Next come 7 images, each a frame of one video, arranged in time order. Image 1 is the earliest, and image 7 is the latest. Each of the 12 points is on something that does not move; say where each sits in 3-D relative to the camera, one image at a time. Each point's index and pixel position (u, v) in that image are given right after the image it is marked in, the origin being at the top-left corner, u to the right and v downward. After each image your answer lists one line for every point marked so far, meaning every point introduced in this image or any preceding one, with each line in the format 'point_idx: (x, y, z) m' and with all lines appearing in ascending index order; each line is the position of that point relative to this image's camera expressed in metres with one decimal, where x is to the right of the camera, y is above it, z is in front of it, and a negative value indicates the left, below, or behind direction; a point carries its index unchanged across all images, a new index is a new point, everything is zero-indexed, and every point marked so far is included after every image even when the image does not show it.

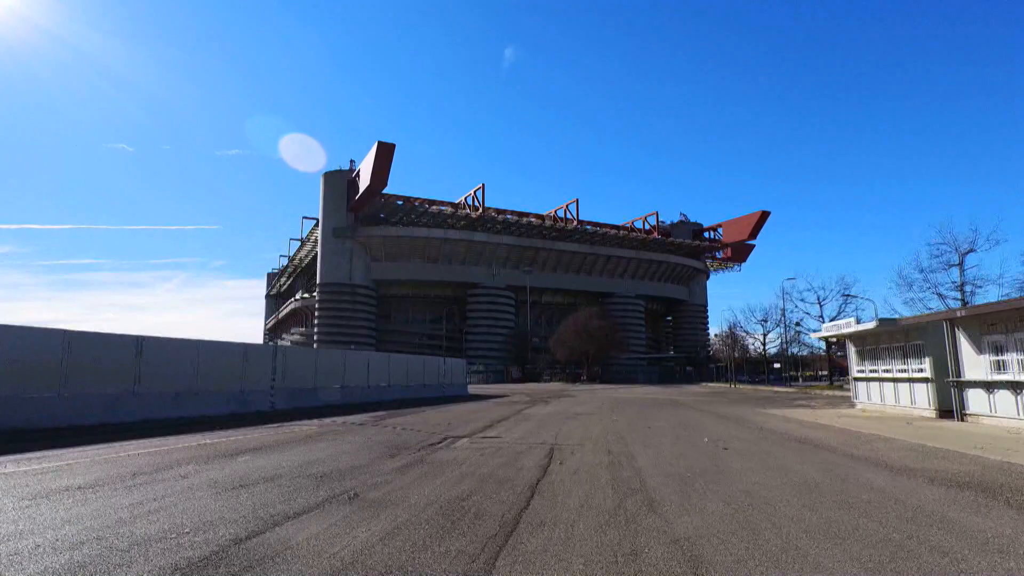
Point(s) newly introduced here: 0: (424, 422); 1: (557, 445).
0: (-2.5, -3.8, +19.7) m
1: (+0.8, -3.0, +13.1) m
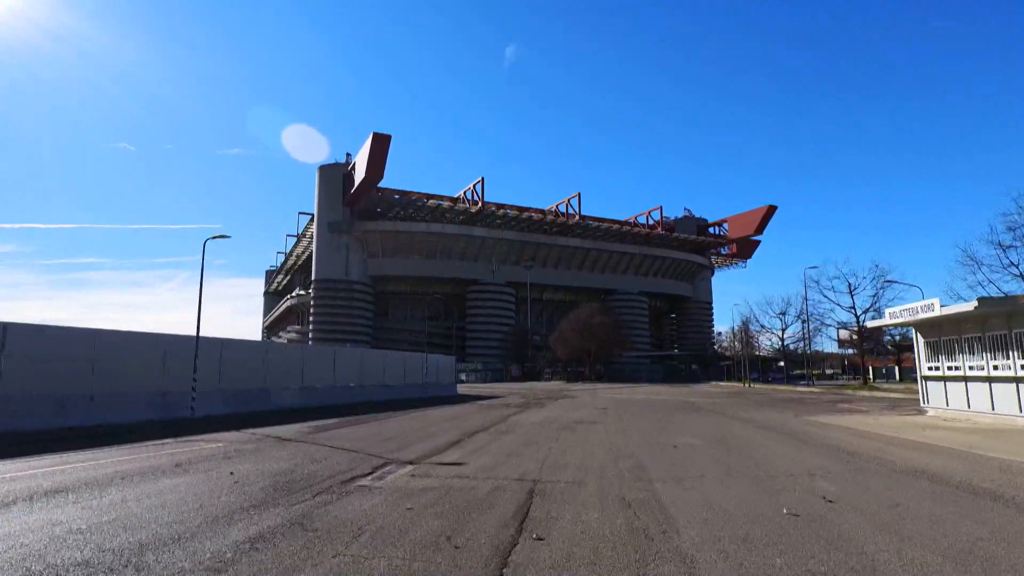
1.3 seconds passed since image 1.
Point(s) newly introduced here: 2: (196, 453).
0: (-3.0, -3.2, +15.0) m
1: (+0.3, -2.3, +8.3) m
2: (-5.4, -2.8, +11.8) m
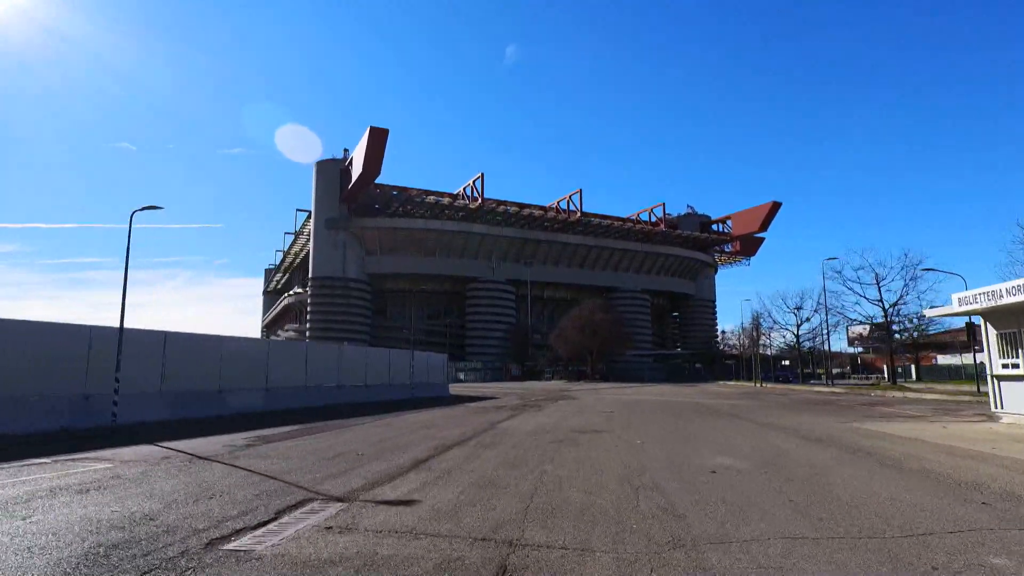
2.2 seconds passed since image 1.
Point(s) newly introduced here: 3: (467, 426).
0: (-3.2, -2.8, +11.8) m
1: (+0.1, -1.9, +5.2) m
2: (-5.6, -2.4, +8.7) m
3: (-1.2, -3.6, +18.3) m
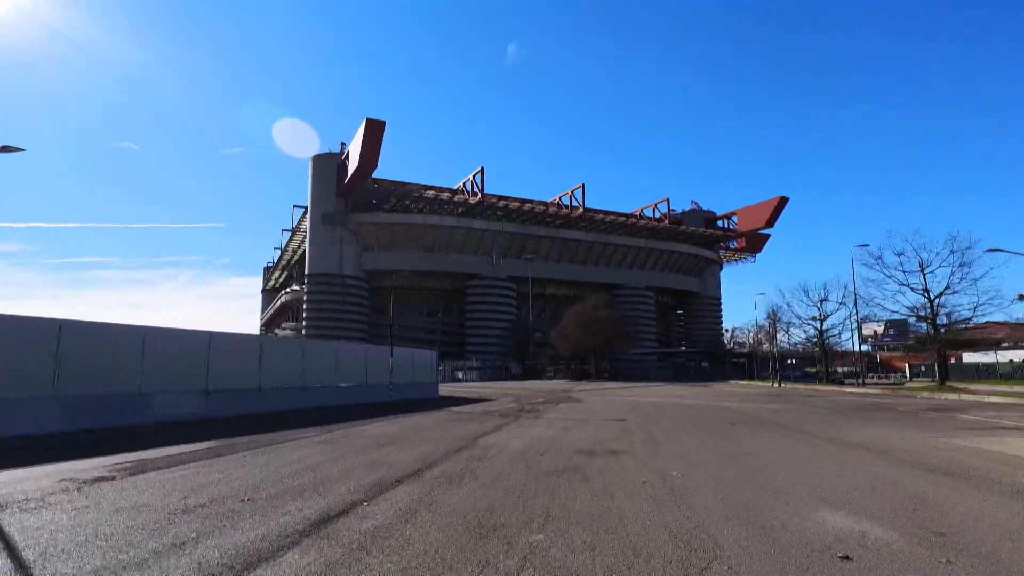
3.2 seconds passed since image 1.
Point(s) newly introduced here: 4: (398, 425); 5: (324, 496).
0: (-3.5, -2.2, +7.7) m
1: (-0.2, -1.4, +1.1) m
2: (-5.9, -1.9, +4.6) m
3: (-1.5, -3.1, +14.2) m
4: (-3.1, -3.6, +18.3) m
5: (-2.0, -2.2, +7.4) m
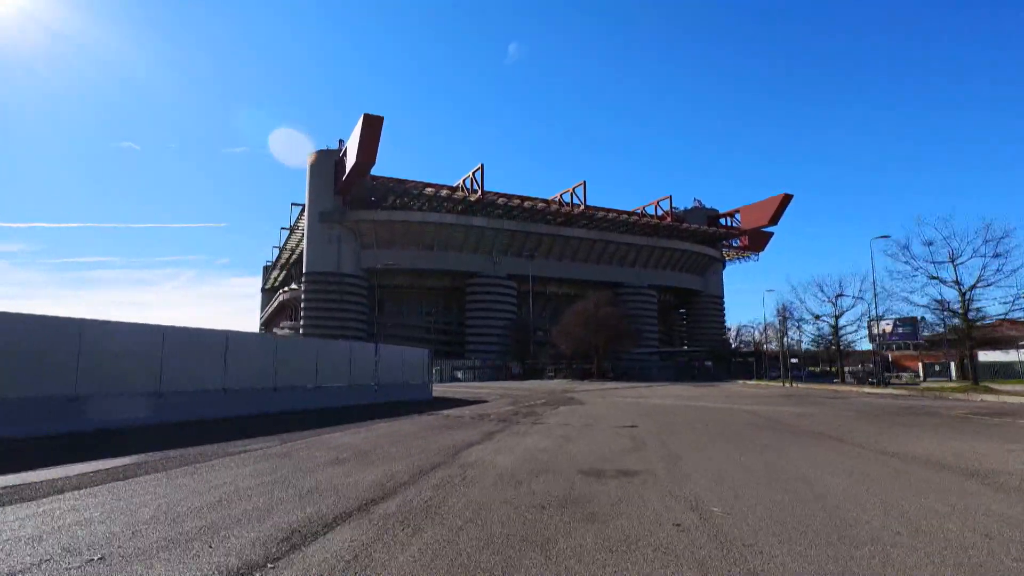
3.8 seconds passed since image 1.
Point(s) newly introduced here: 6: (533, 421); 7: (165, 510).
0: (-3.7, -2.0, +5.4) m
1: (-0.4, -1.1, -1.2) m
2: (-6.1, -1.6, +2.3) m
3: (-1.6, -2.8, +11.9) m
4: (-3.2, -3.3, +16.0) m
5: (-2.2, -1.9, +5.0) m
6: (+0.6, -3.7, +20.0) m
7: (-3.4, -2.1, +6.8) m
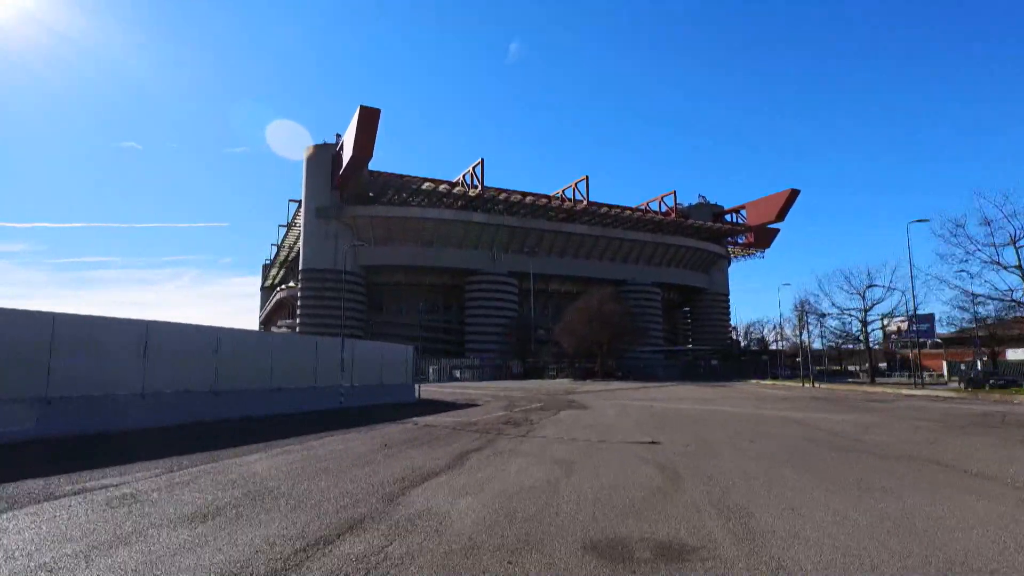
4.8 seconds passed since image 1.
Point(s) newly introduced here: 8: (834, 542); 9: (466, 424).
0: (-4.0, -1.5, +1.6) m
1: (-0.8, -0.7, -5.0) m
2: (-6.4, -1.2, -1.5) m
3: (-1.9, -2.4, +8.1) m
4: (-3.5, -2.8, +12.2) m
5: (-2.5, -1.5, +1.3) m
6: (+0.3, -3.3, +16.2) m
7: (-3.7, -1.7, +3.1) m
8: (+2.7, -2.0, +6.1) m
9: (-1.3, -3.7, +18.9) m
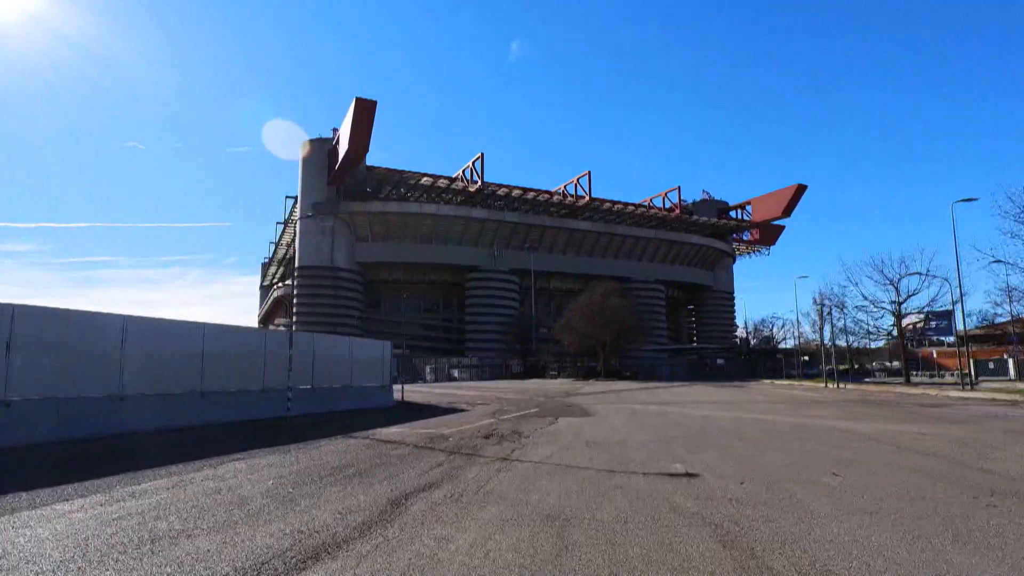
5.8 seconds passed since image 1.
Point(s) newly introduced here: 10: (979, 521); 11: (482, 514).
0: (-4.4, -1.1, -2.1) m
1: (-1.2, -0.3, -8.8) m
2: (-6.8, -0.8, -5.2) m
3: (-2.3, -1.9, +4.4) m
4: (-3.9, -2.4, +8.4) m
5: (-2.9, -1.0, -2.5) m
6: (0.0, -2.8, +12.4) m
7: (-4.0, -1.2, -0.7) m
8: (+2.3, -1.6, +2.3) m
9: (-1.6, -3.2, +15.1) m
10: (+4.3, -2.1, +6.4) m
11: (-0.3, -2.1, +6.4) m
